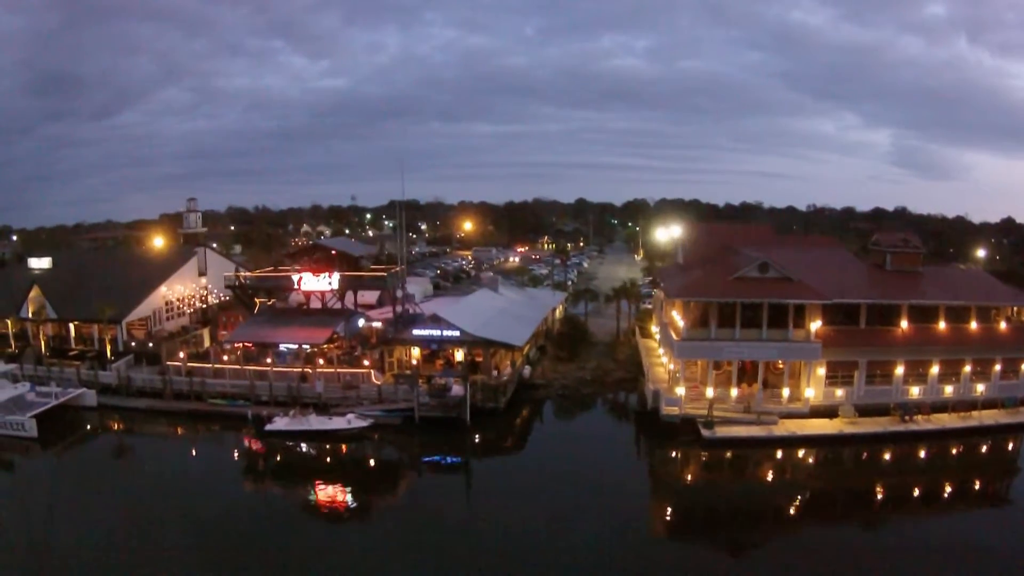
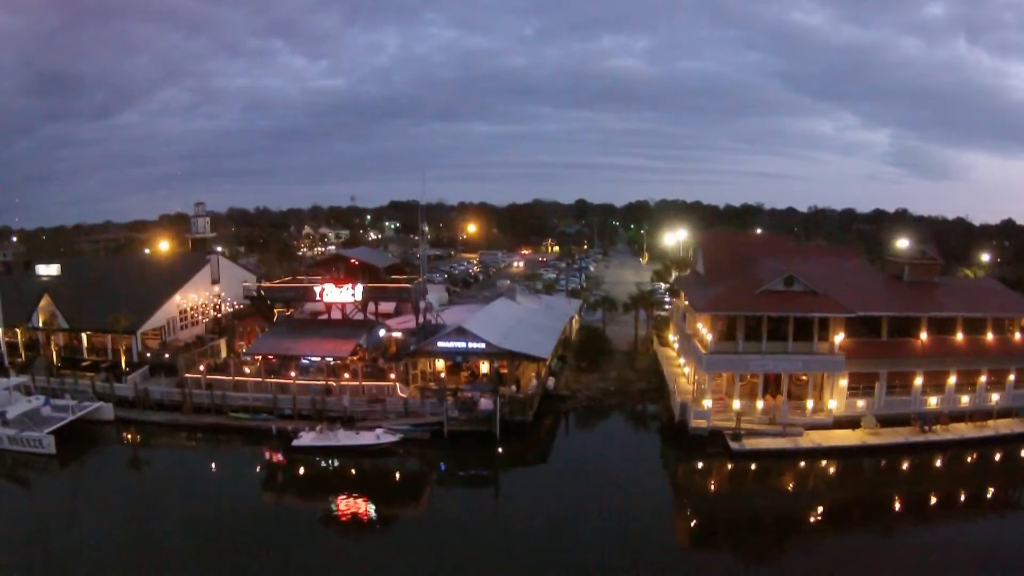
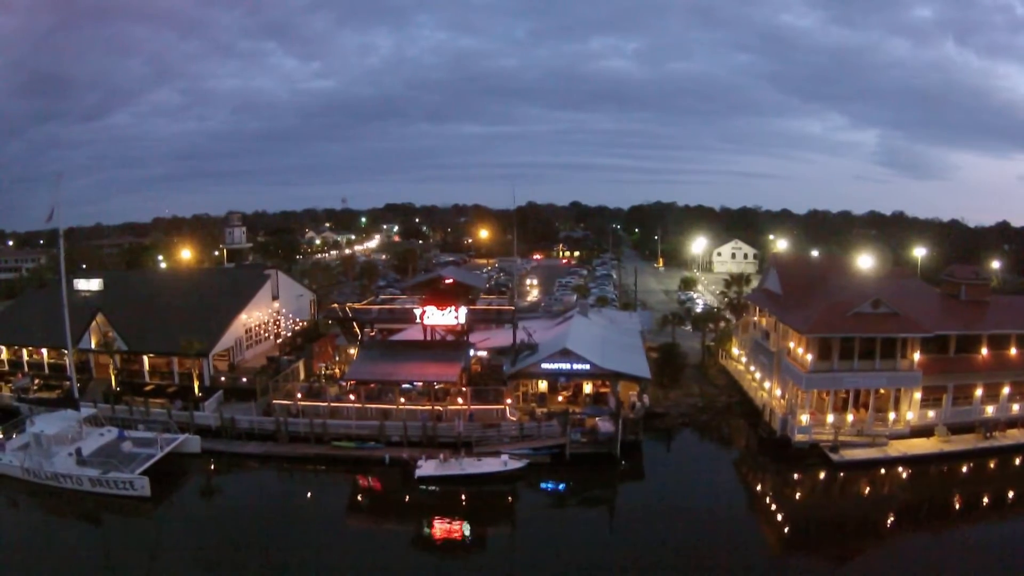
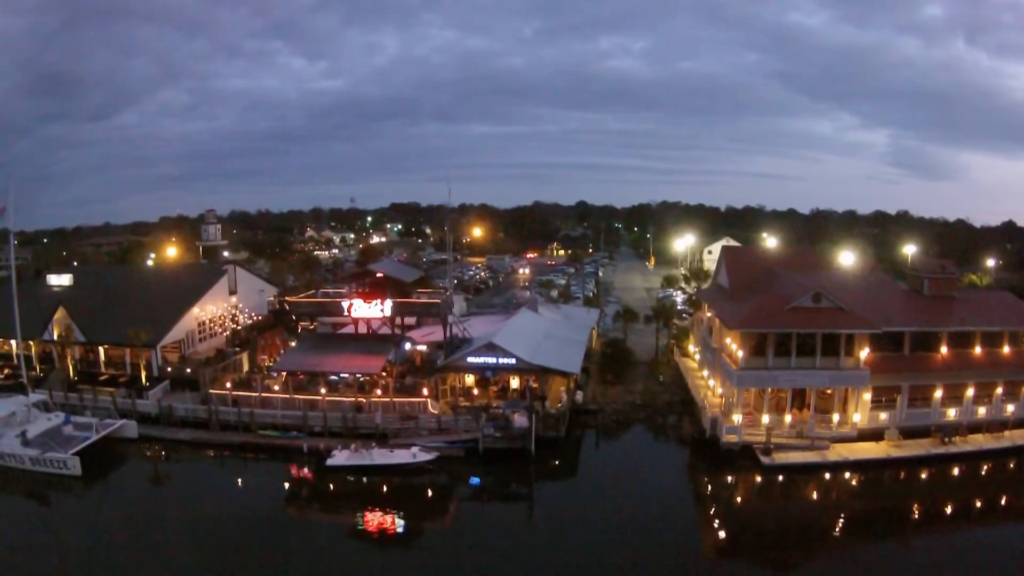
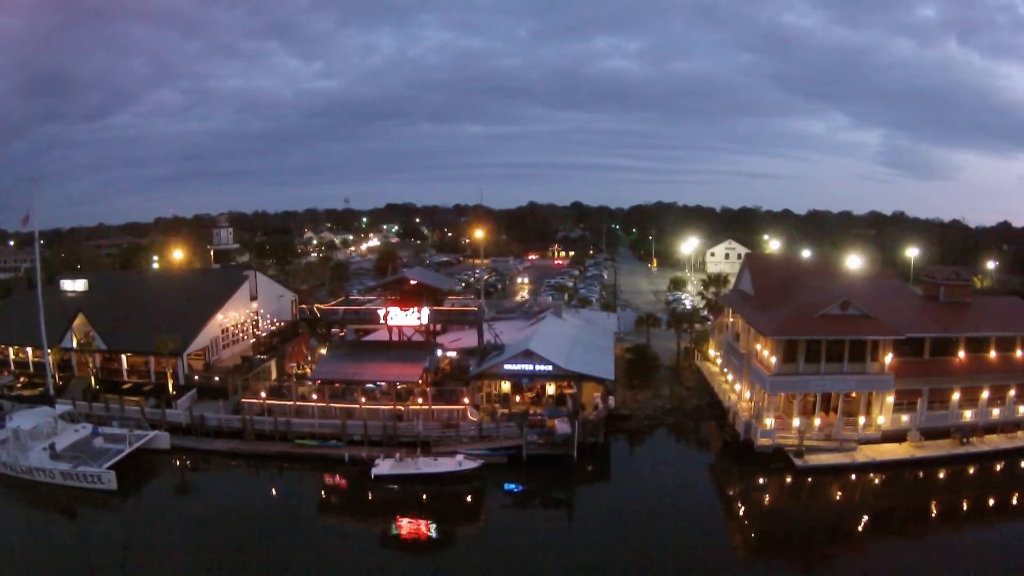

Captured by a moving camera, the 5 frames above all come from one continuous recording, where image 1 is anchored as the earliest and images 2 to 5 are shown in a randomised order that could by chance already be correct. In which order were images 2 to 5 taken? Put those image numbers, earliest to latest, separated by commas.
2, 4, 5, 3
